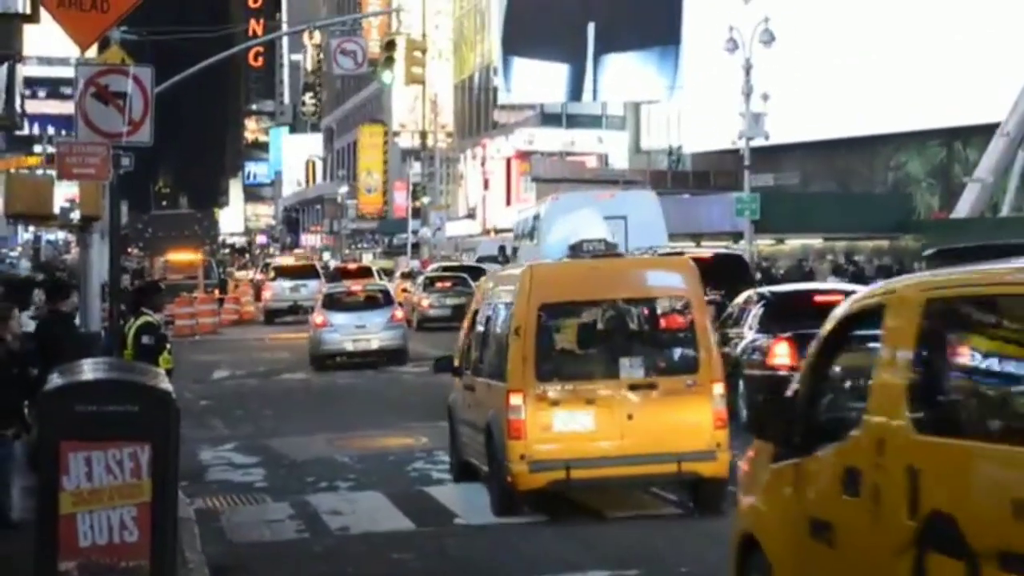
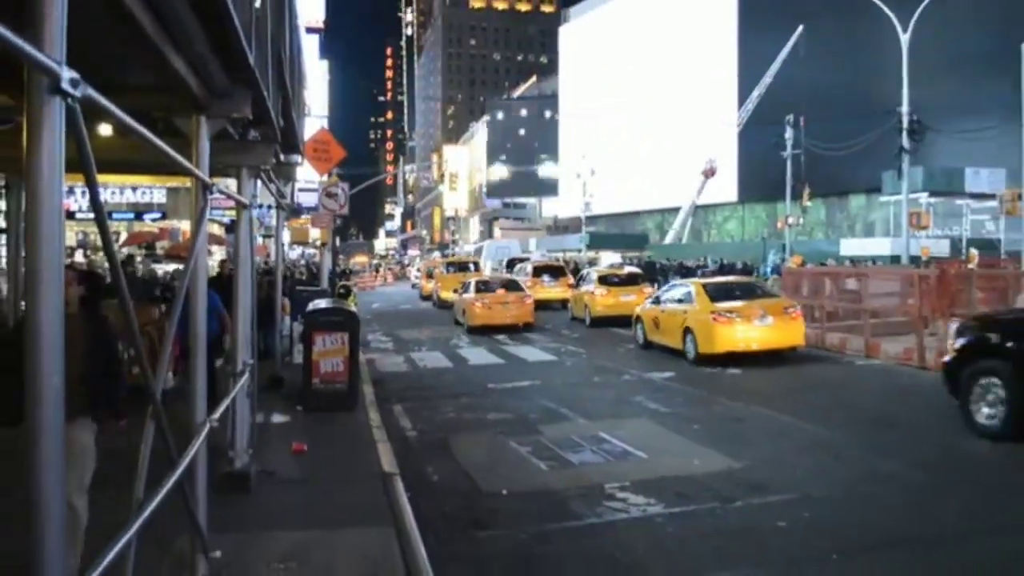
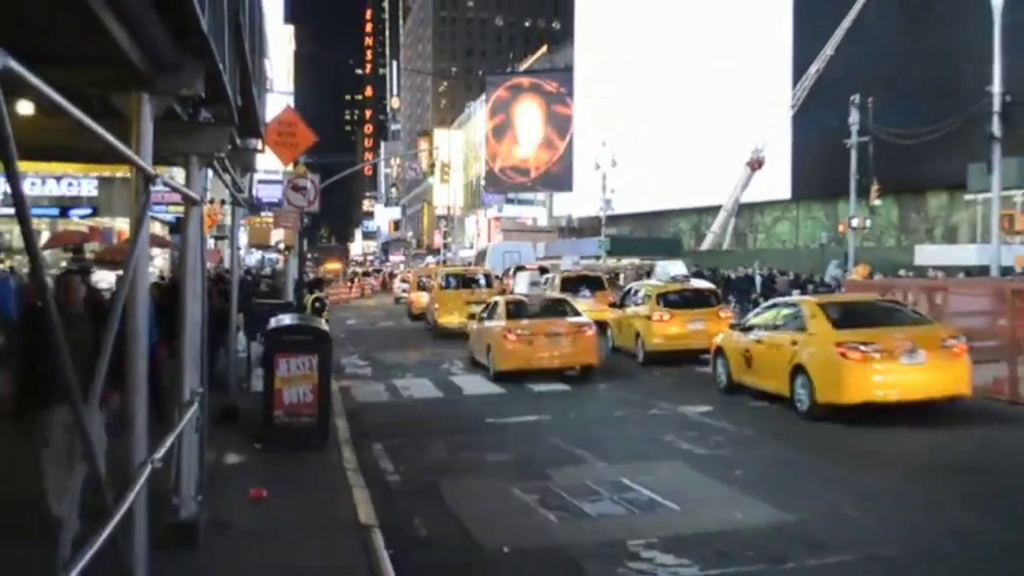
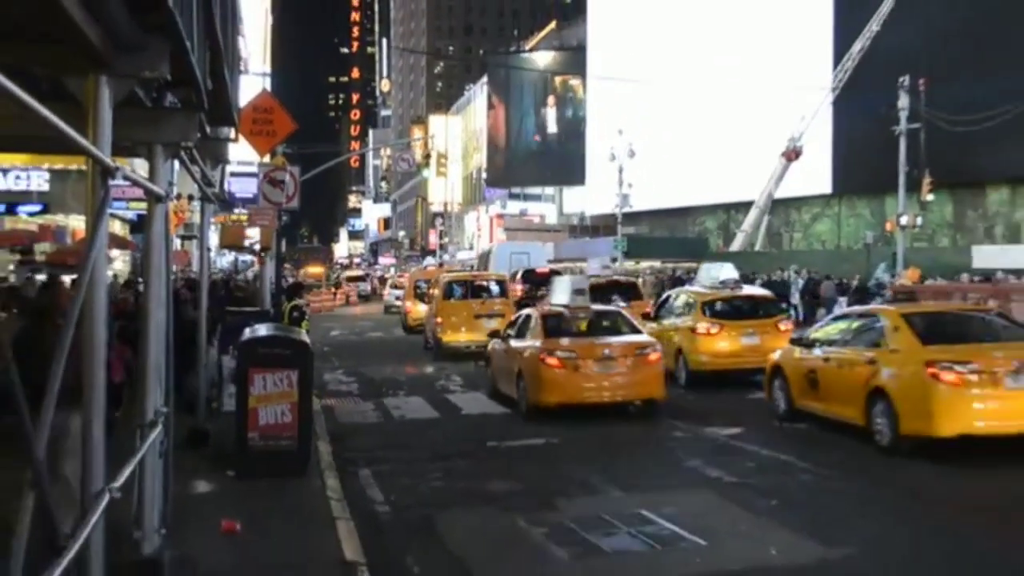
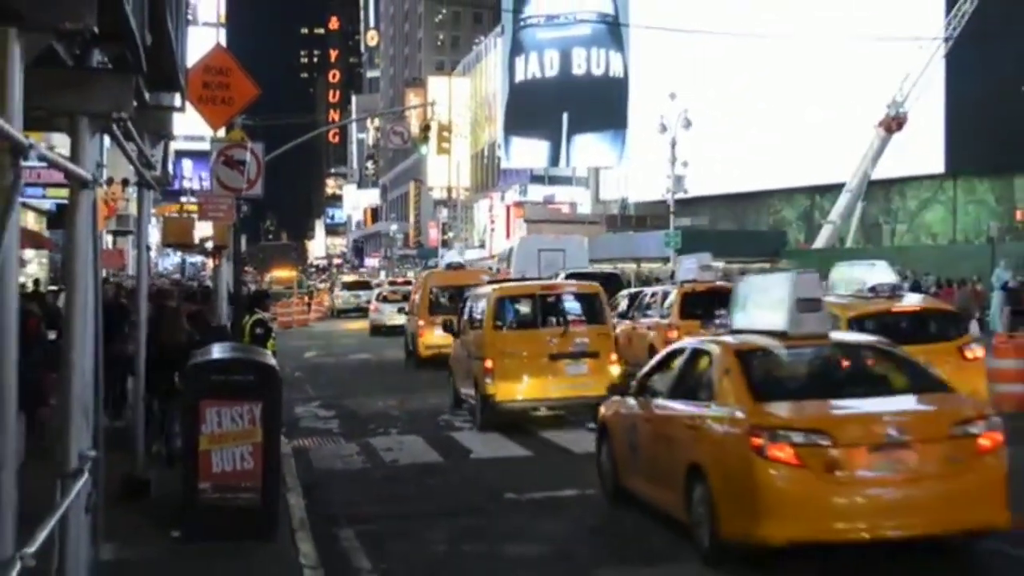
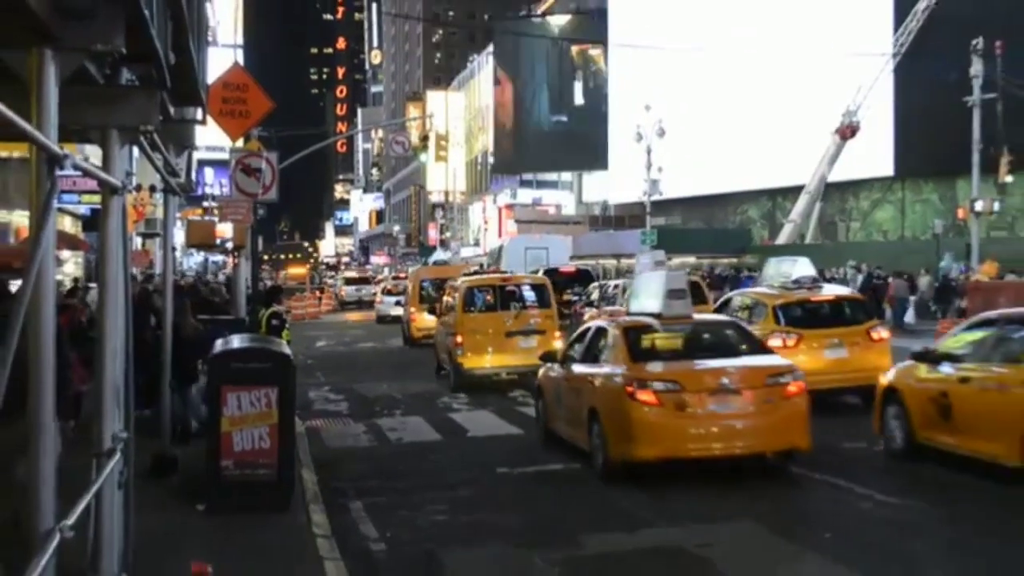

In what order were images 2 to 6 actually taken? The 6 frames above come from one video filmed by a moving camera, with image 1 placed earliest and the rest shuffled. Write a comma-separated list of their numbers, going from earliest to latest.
5, 6, 4, 3, 2
